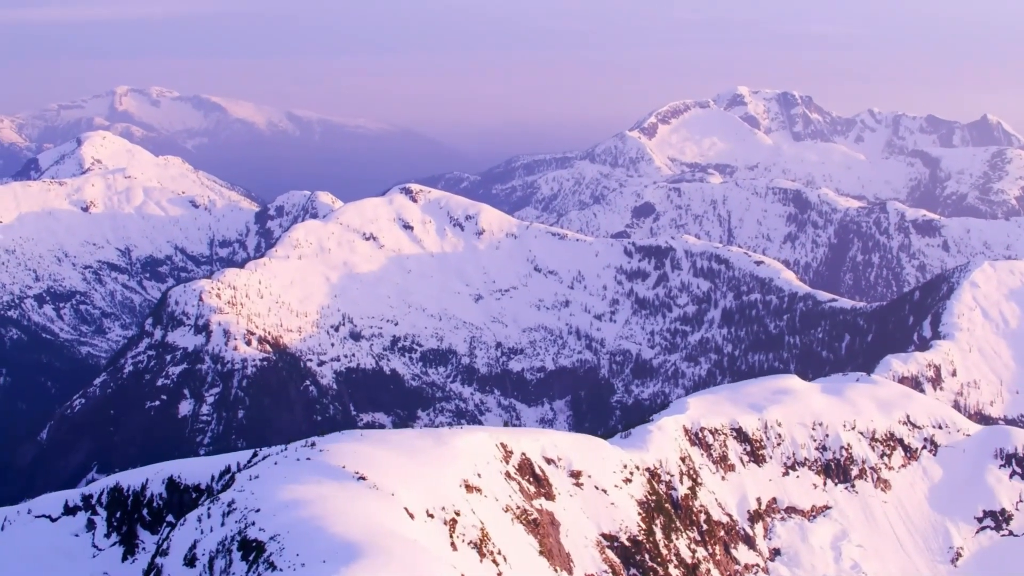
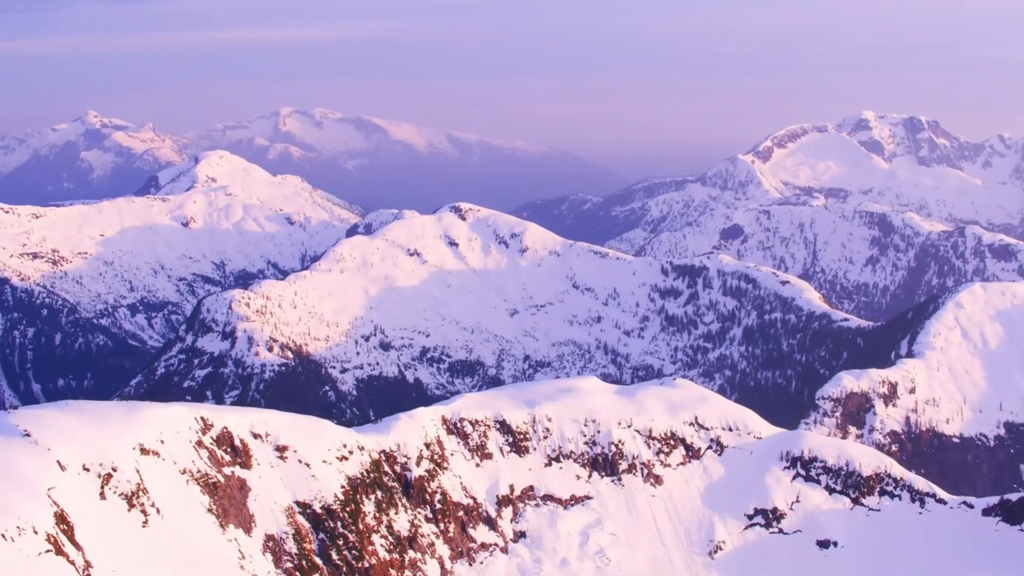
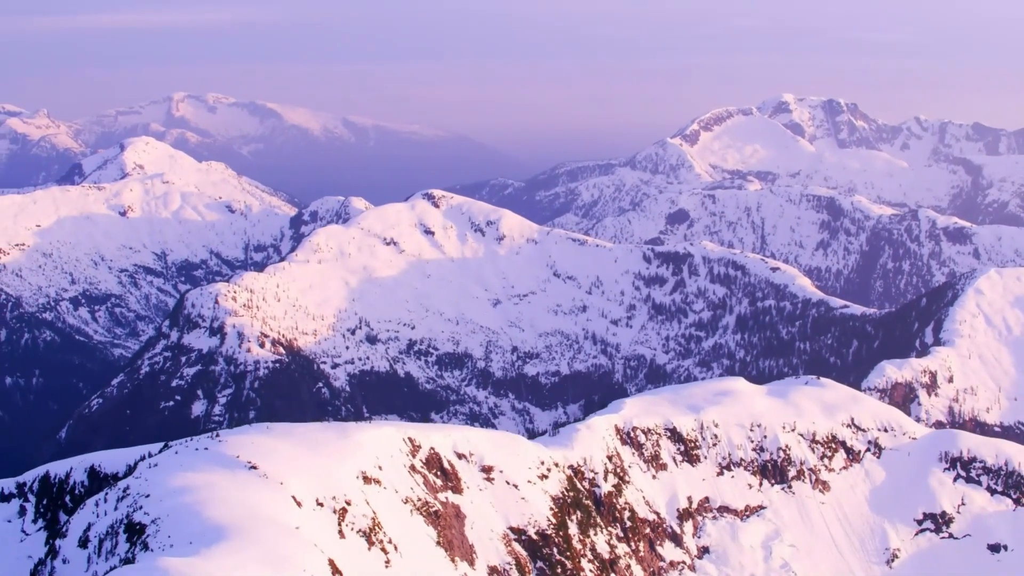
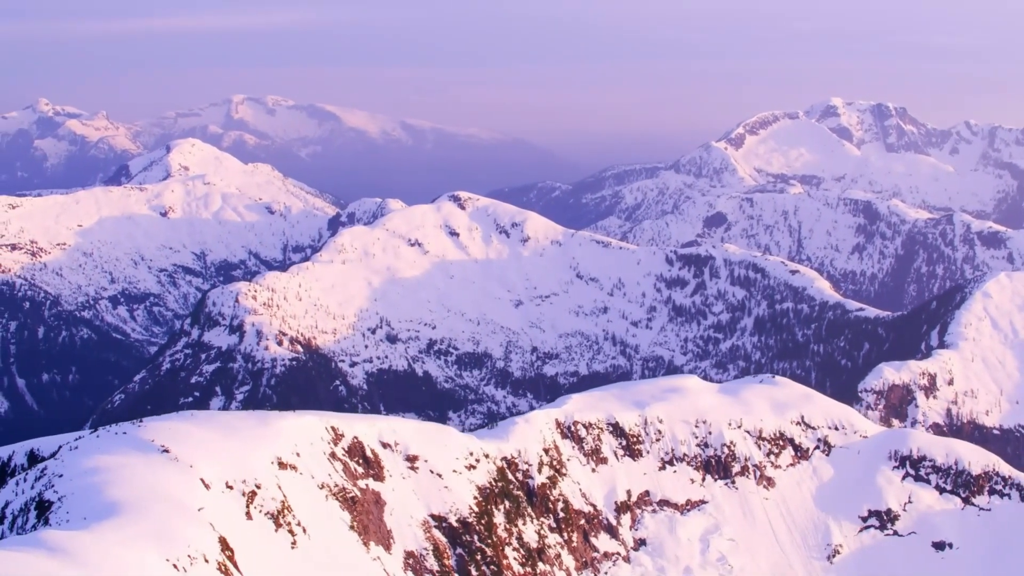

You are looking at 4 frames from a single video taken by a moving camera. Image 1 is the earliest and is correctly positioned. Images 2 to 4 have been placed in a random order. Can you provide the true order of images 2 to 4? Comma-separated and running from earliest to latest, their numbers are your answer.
3, 4, 2
